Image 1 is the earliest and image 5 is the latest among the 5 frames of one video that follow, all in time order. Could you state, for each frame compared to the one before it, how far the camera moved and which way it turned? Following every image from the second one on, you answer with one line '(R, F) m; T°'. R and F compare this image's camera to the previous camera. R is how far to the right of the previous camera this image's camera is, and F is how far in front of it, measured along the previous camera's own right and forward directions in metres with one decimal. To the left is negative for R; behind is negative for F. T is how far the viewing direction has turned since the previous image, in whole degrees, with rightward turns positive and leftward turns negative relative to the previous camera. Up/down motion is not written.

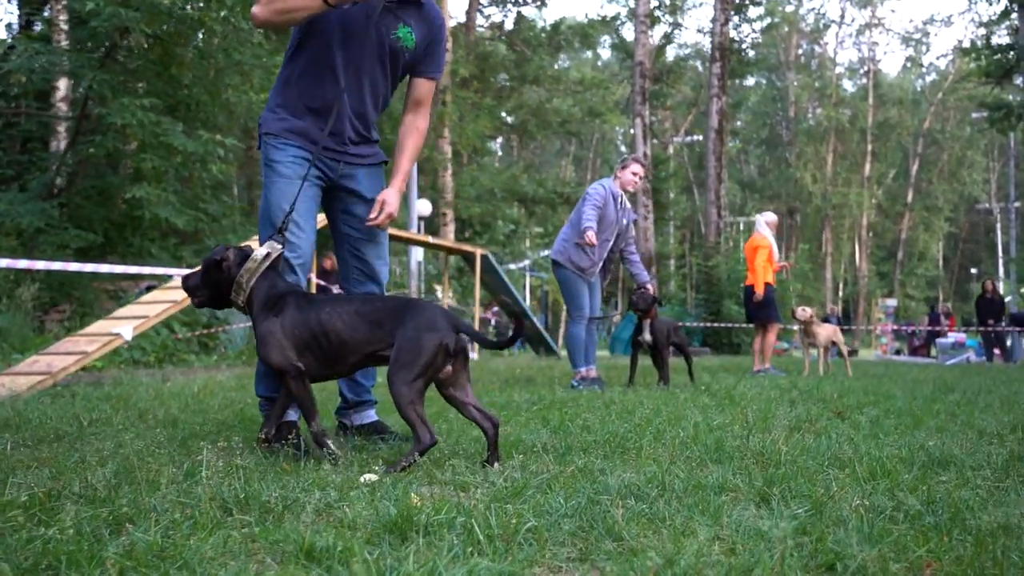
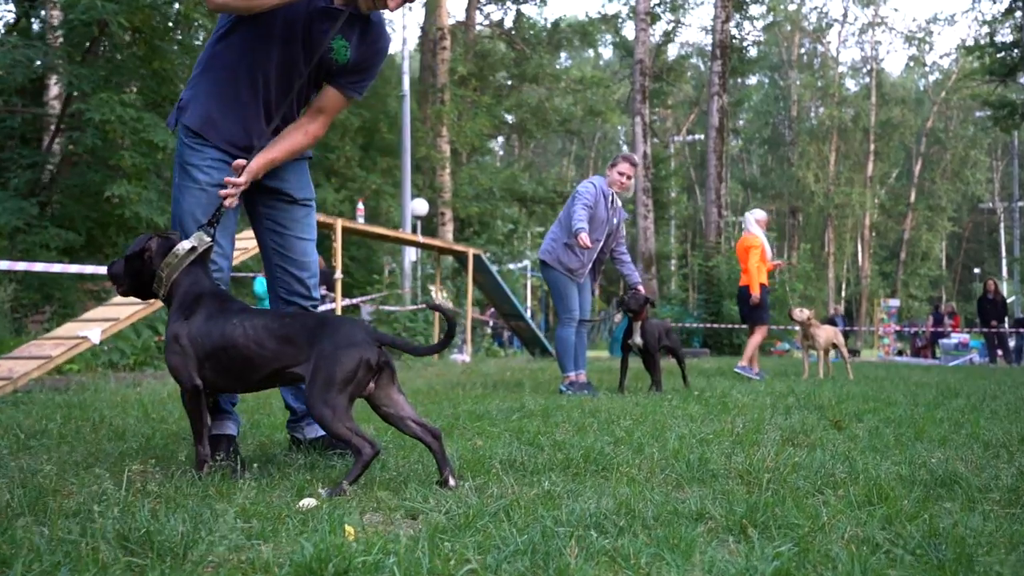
(+0.1, +0.3) m; 0°
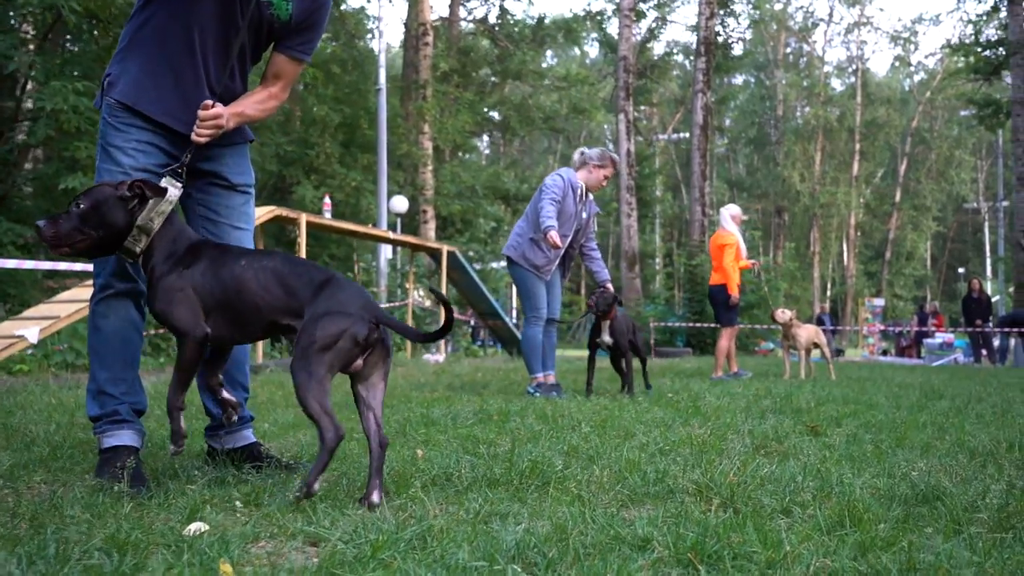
(+0.2, +0.4) m; +1°
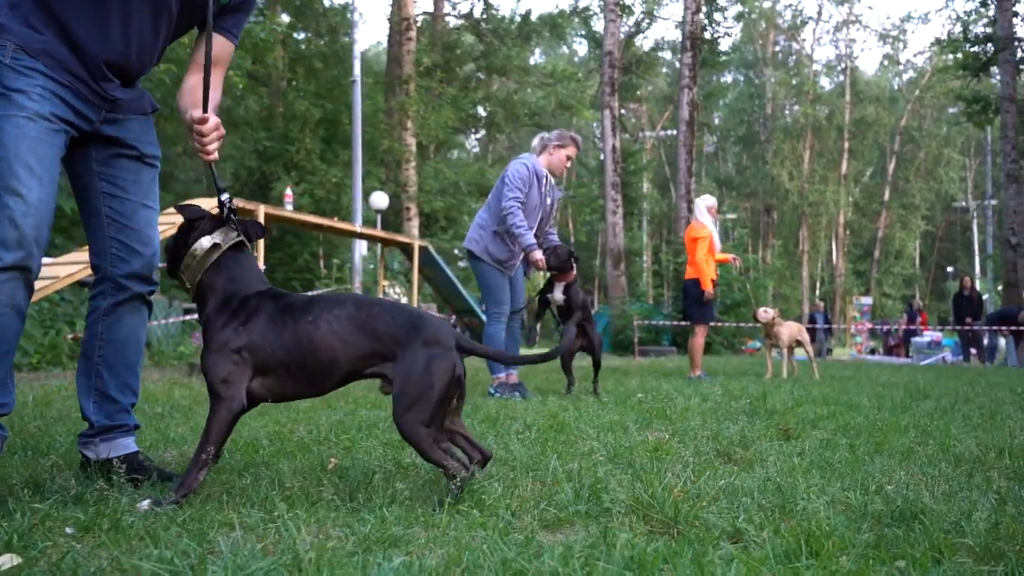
(+0.2, +0.5) m; +1°
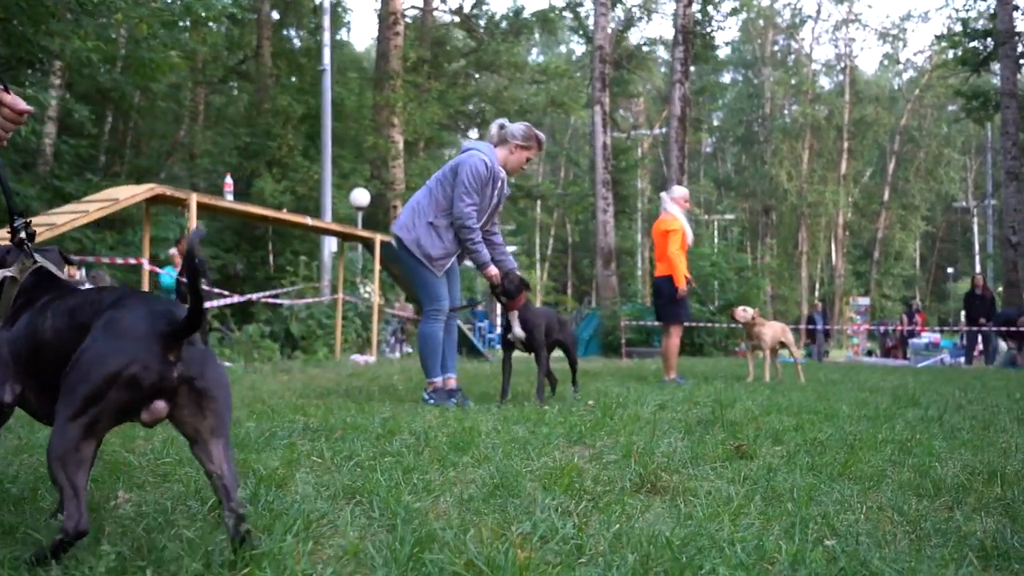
(+0.4, +0.8) m; 0°
